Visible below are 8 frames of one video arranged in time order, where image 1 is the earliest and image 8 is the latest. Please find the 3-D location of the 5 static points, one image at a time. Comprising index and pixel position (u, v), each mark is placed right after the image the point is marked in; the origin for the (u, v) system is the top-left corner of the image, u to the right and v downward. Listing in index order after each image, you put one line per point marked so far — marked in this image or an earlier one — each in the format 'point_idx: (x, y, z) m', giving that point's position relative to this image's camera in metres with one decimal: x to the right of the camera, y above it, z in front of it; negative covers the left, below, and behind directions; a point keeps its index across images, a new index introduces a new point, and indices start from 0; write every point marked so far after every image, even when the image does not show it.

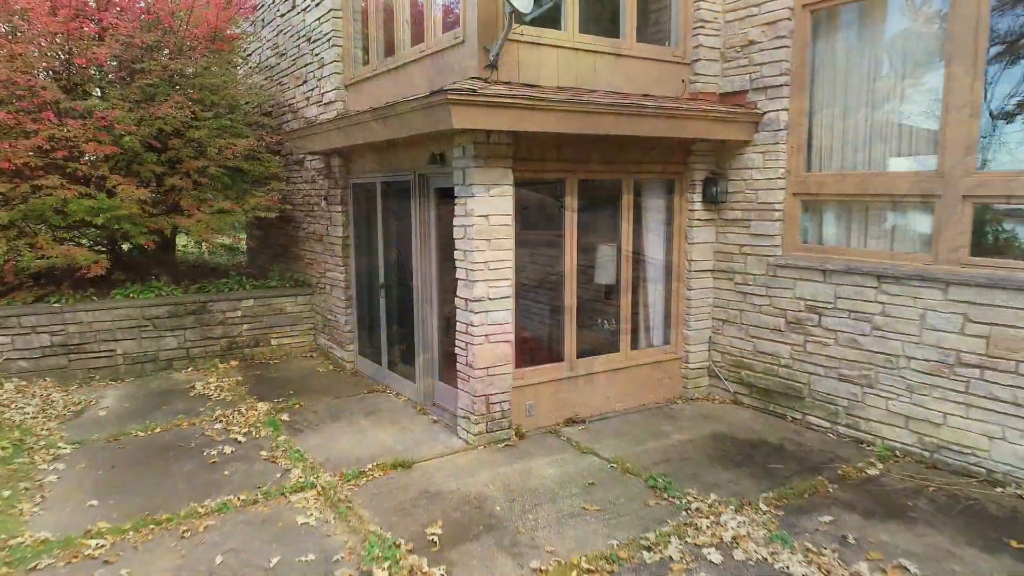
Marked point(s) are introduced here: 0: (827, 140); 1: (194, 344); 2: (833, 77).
0: (+2.6, +1.2, +5.2) m
1: (-3.6, -0.6, +7.2) m
2: (+2.6, +1.7, +5.2) m
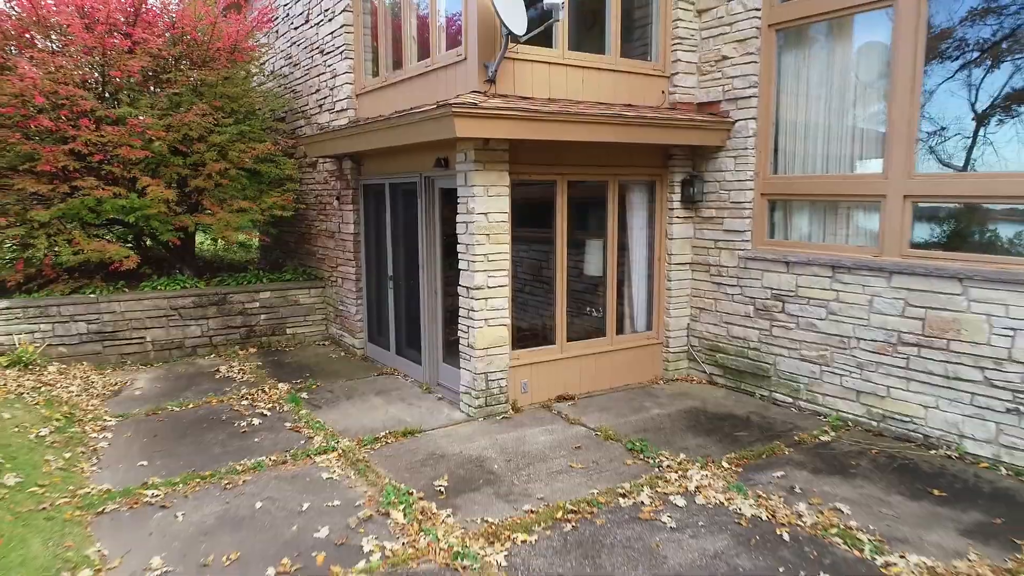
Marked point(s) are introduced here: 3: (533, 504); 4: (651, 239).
0: (+2.6, +1.3, +5.8) m
1: (-3.6, -0.5, +7.8) m
2: (+2.6, +1.8, +5.8) m
3: (+0.1, -1.4, +4.0) m
4: (+1.4, +0.5, +6.6) m
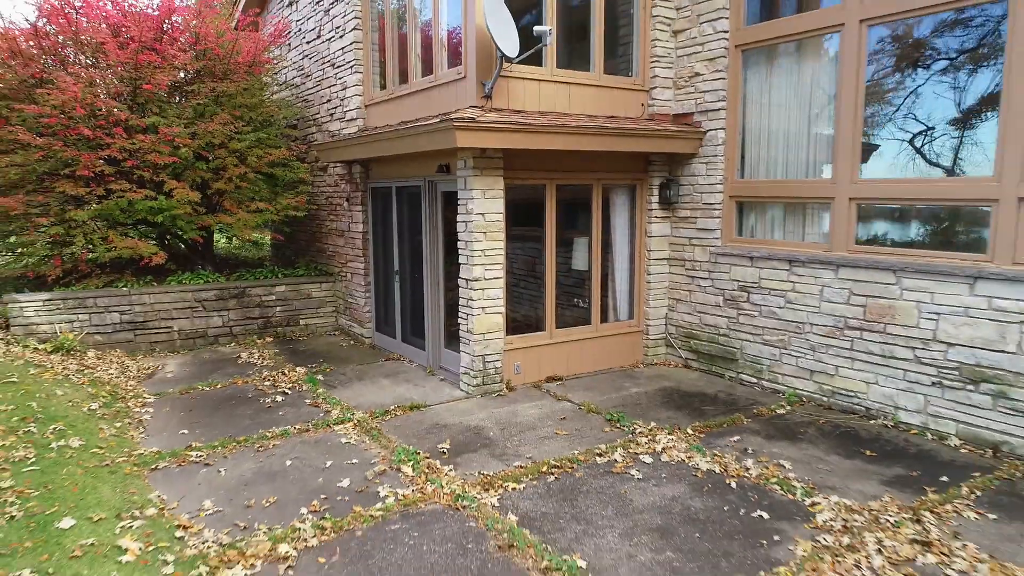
0: (+2.5, +1.4, +6.5) m
1: (-3.7, -0.5, +8.5) m
2: (+2.5, +1.9, +6.5) m
3: (+0.1, -1.3, +4.7) m
4: (+1.4, +0.6, +7.3) m
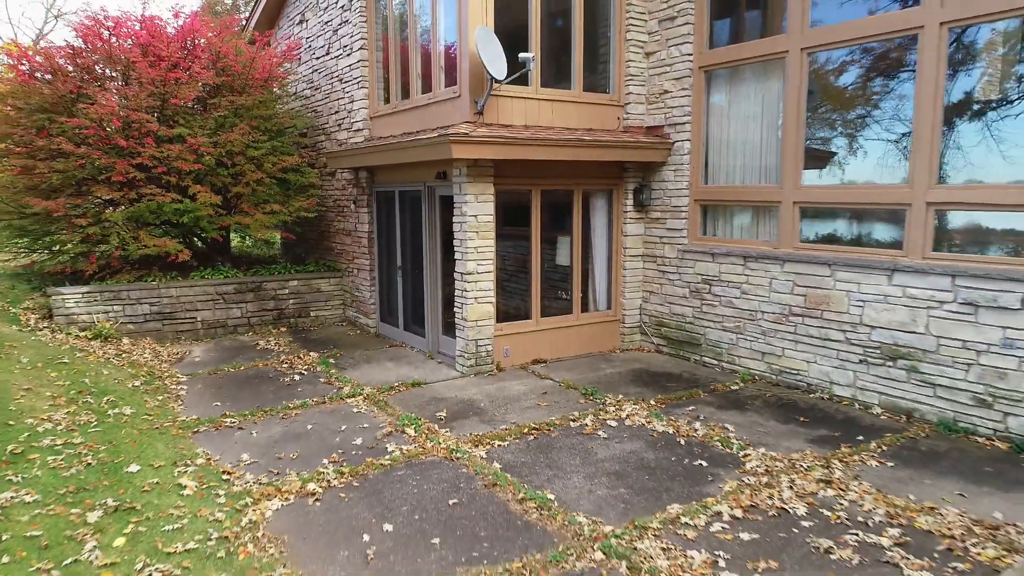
0: (+2.4, +1.5, +7.4) m
1: (-3.8, -0.4, +9.3) m
2: (+2.4, +2.0, +7.4) m
3: (0.0, -1.2, +5.6) m
4: (+1.2, +0.7, +8.1) m
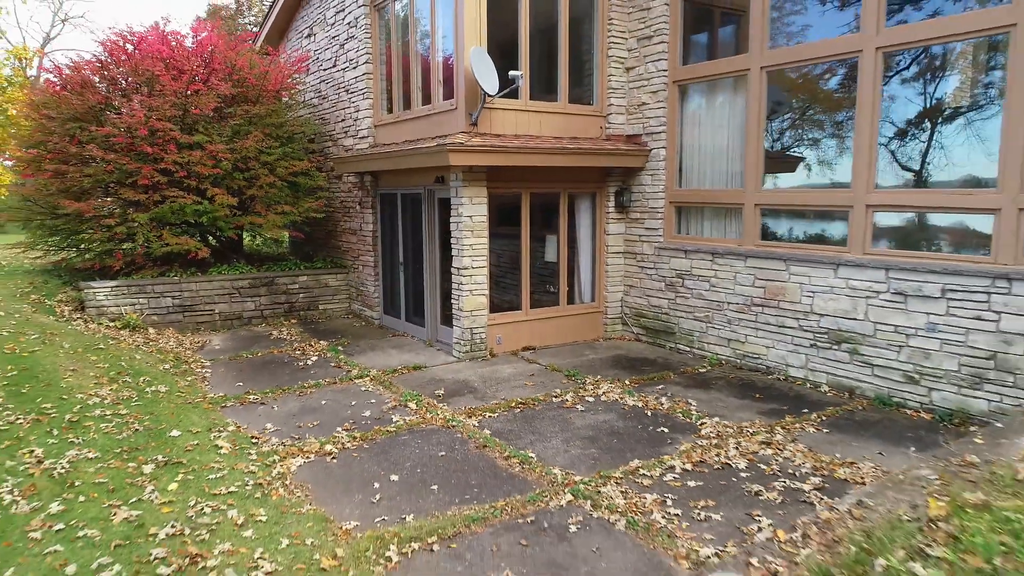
0: (+2.3, +1.6, +8.2) m
1: (-3.9, -0.3, +10.1) m
2: (+2.3, +2.1, +8.1) m
3: (-0.1, -1.1, +6.4) m
4: (+1.1, +0.7, +8.9) m
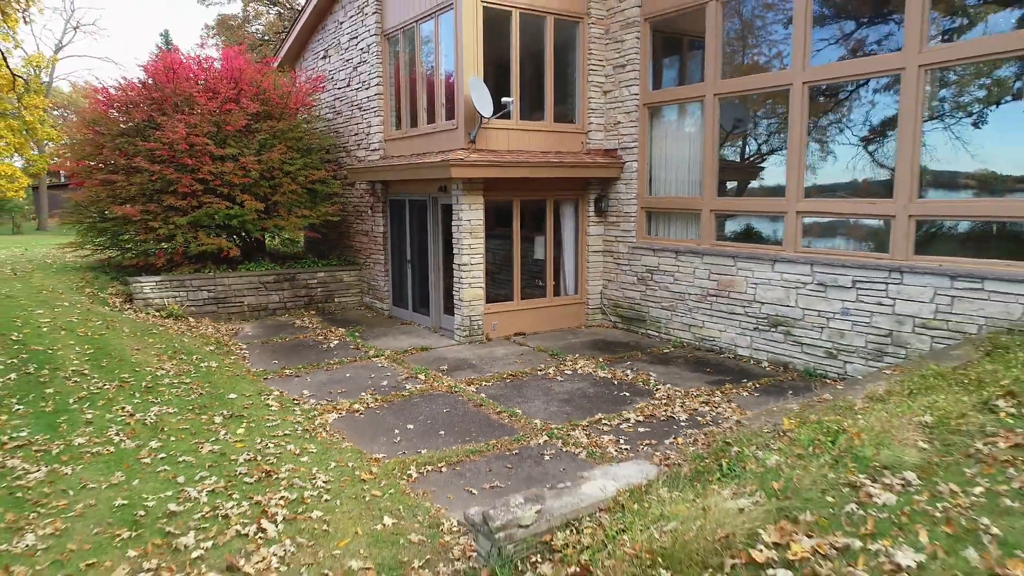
0: (+2.2, +1.7, +9.5) m
1: (-4.0, -0.2, +11.4) m
2: (+2.2, +2.2, +9.5) m
3: (-0.2, -1.0, +7.7) m
4: (+1.0, +0.8, +10.2) m
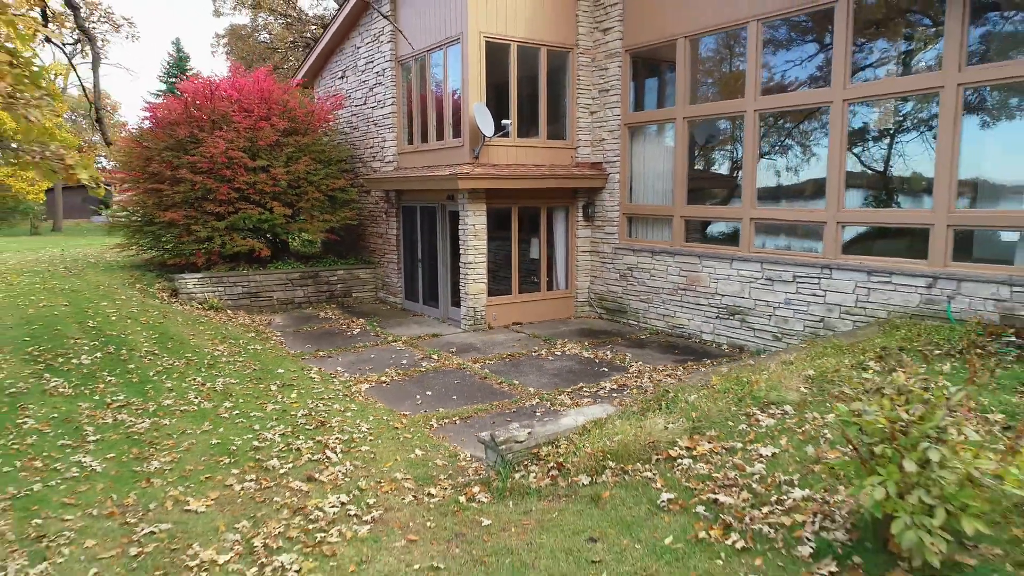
0: (+2.1, +1.7, +10.9) m
1: (-4.0, -0.1, +12.8) m
2: (+2.2, +2.2, +10.9) m
3: (-0.3, -1.0, +9.1) m
4: (+1.0, +0.9, +11.7) m
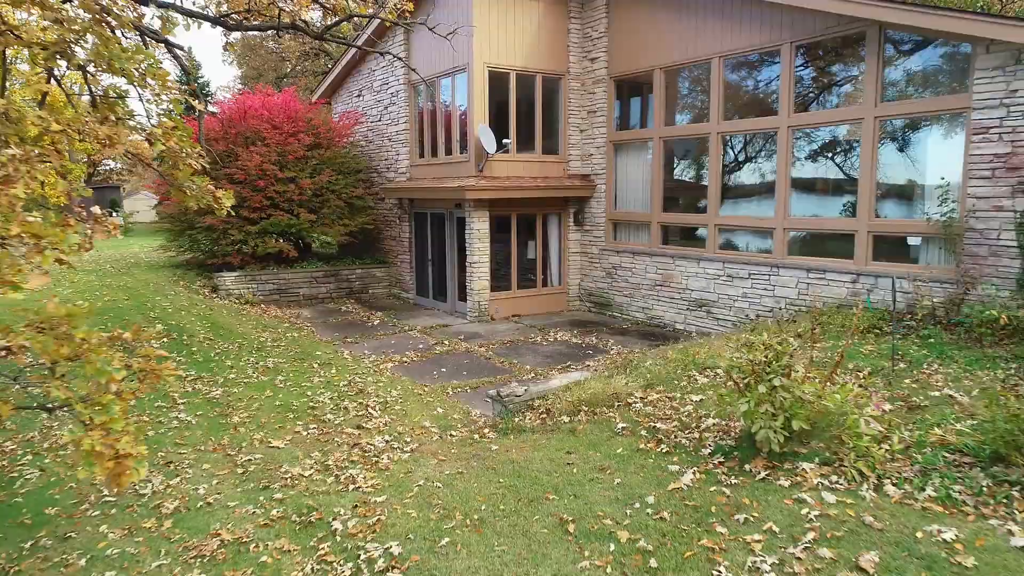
0: (+2.1, +1.8, +12.5) m
1: (-4.0, -0.1, +14.4) m
2: (+2.2, +2.3, +12.5) m
3: (-0.3, -0.9, +10.7) m
4: (+1.0, +1.0, +13.3) m
